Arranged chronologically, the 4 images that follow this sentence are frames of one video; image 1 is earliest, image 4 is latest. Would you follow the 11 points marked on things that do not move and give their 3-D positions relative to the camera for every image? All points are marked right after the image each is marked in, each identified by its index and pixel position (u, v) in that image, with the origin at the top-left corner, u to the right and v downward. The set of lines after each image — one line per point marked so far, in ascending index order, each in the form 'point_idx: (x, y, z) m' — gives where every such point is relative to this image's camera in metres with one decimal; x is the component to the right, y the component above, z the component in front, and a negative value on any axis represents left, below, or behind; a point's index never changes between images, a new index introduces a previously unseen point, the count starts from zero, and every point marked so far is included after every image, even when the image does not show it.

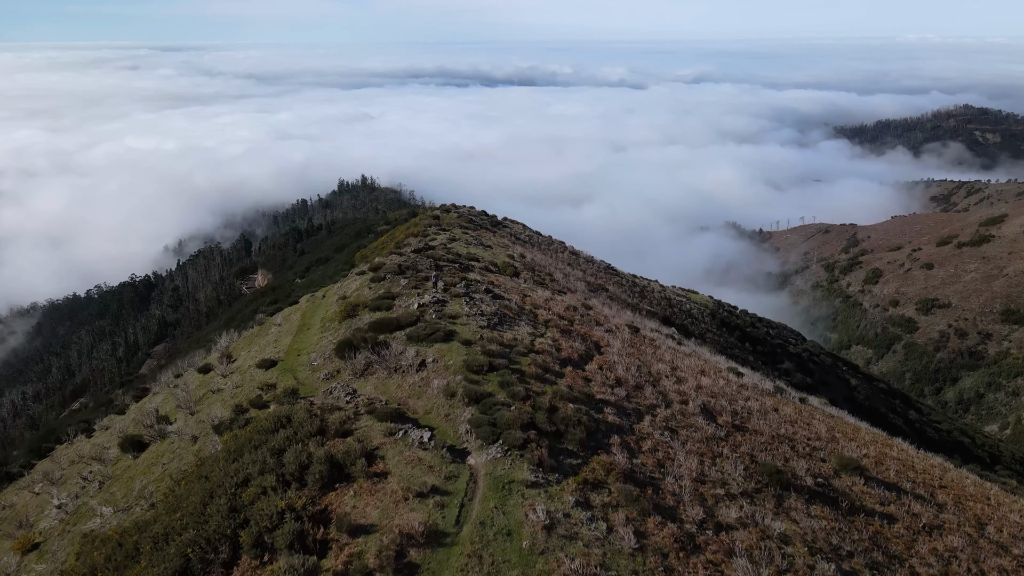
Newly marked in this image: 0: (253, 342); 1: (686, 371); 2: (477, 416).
0: (-6.0, -1.3, +12.0) m
1: (+3.8, -1.8, +11.2) m
2: (-0.5, -1.7, +6.8) m
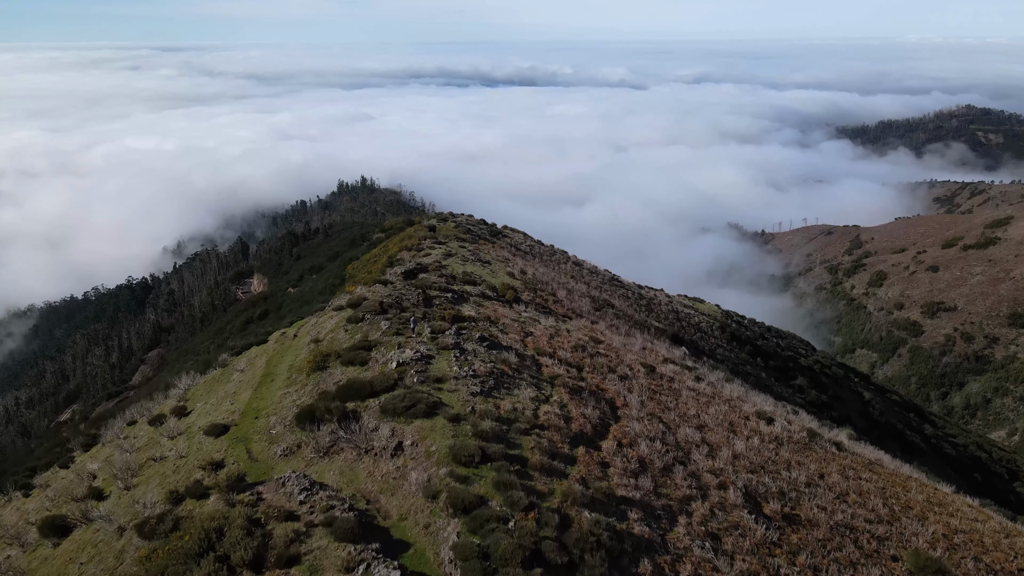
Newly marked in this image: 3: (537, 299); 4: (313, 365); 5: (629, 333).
0: (-6.0, -2.1, +10.4) m
1: (+3.8, -2.6, +9.5) m
2: (-0.5, -2.5, +5.2) m
3: (+0.8, -0.4, +17.4) m
4: (-3.5, -1.4, +9.0) m
5: (+4.2, -1.6, +18.9) m
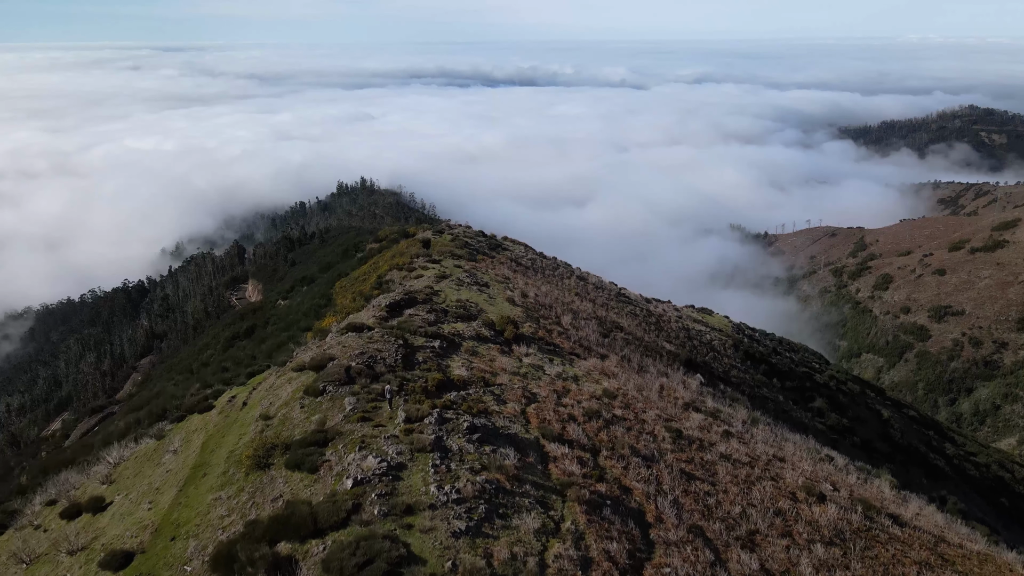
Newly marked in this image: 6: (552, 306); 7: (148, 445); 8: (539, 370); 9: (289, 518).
0: (-6.0, -3.1, +8.4) m
1: (+3.8, -3.6, +7.5) m
2: (-0.5, -3.5, +3.2) m
3: (+0.8, -1.4, +15.4) m
4: (-3.5, -2.3, +7.0) m
5: (+4.2, -2.6, +16.8) m
6: (+1.6, -0.7, +20.0) m
7: (-6.9, -3.0, +9.8) m
8: (+0.6, -1.9, +11.8) m
9: (-2.4, -2.4, +5.8) m
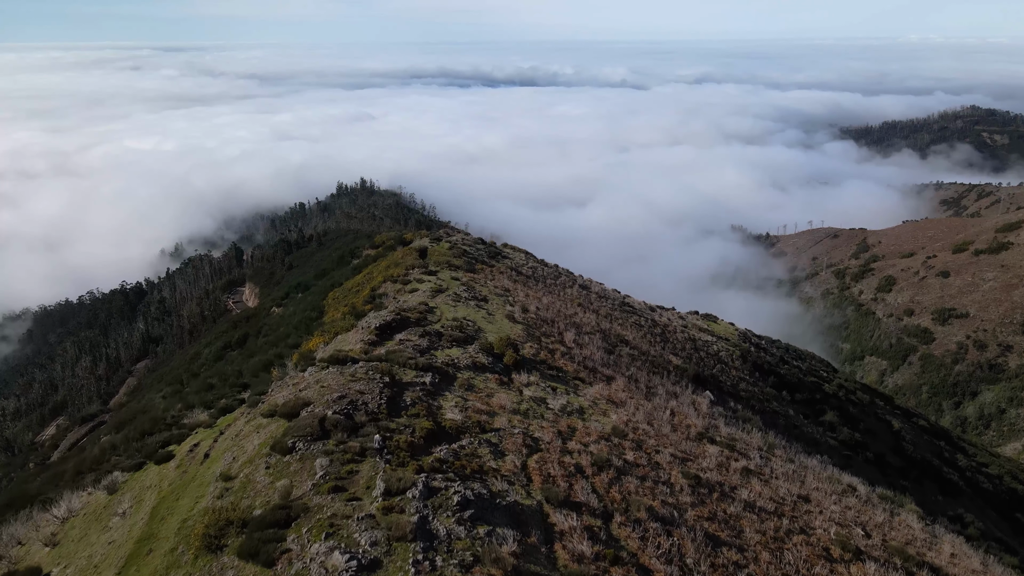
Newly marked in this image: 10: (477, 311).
0: (-6.1, -3.6, +7.3) m
1: (+3.8, -4.1, +6.4) m
2: (-0.5, -4.0, +2.1) m
3: (+0.8, -1.9, +14.3) m
4: (-3.5, -2.9, +5.9) m
5: (+4.2, -3.2, +15.7) m
6: (+1.6, -1.3, +18.9) m
7: (-6.9, -3.5, +8.7) m
8: (+0.6, -2.4, +10.7) m
9: (-2.4, -3.0, +4.7) m
10: (-1.2, -0.8, +16.6) m
